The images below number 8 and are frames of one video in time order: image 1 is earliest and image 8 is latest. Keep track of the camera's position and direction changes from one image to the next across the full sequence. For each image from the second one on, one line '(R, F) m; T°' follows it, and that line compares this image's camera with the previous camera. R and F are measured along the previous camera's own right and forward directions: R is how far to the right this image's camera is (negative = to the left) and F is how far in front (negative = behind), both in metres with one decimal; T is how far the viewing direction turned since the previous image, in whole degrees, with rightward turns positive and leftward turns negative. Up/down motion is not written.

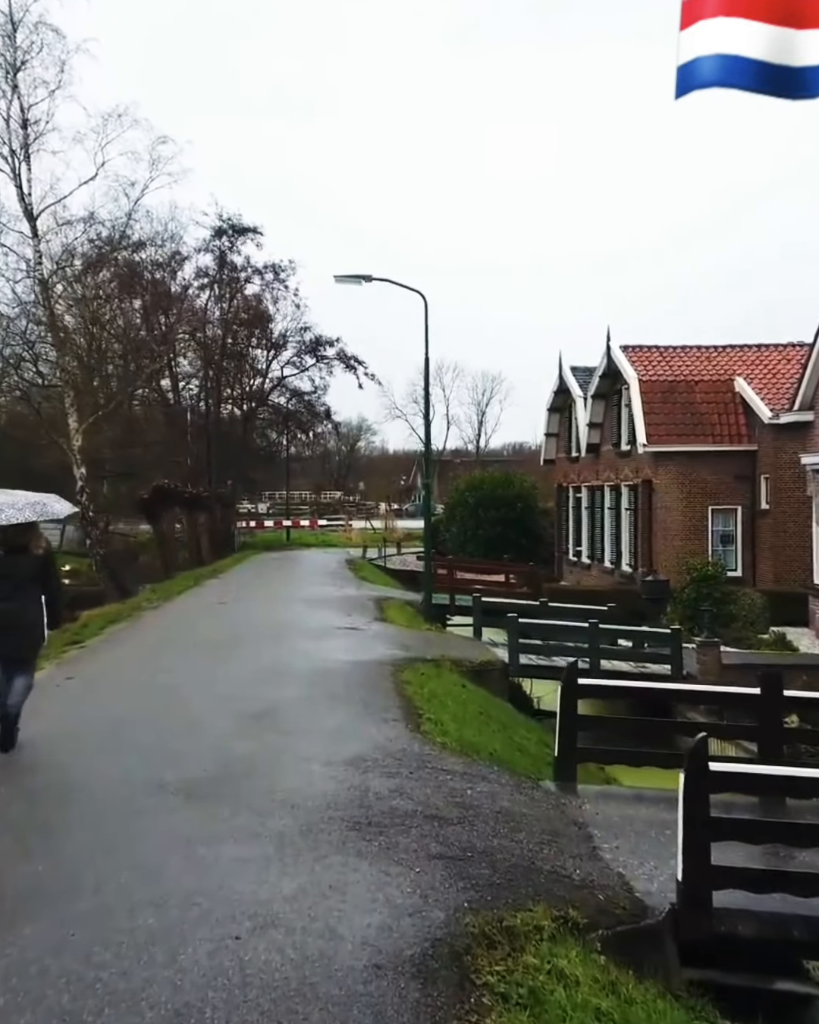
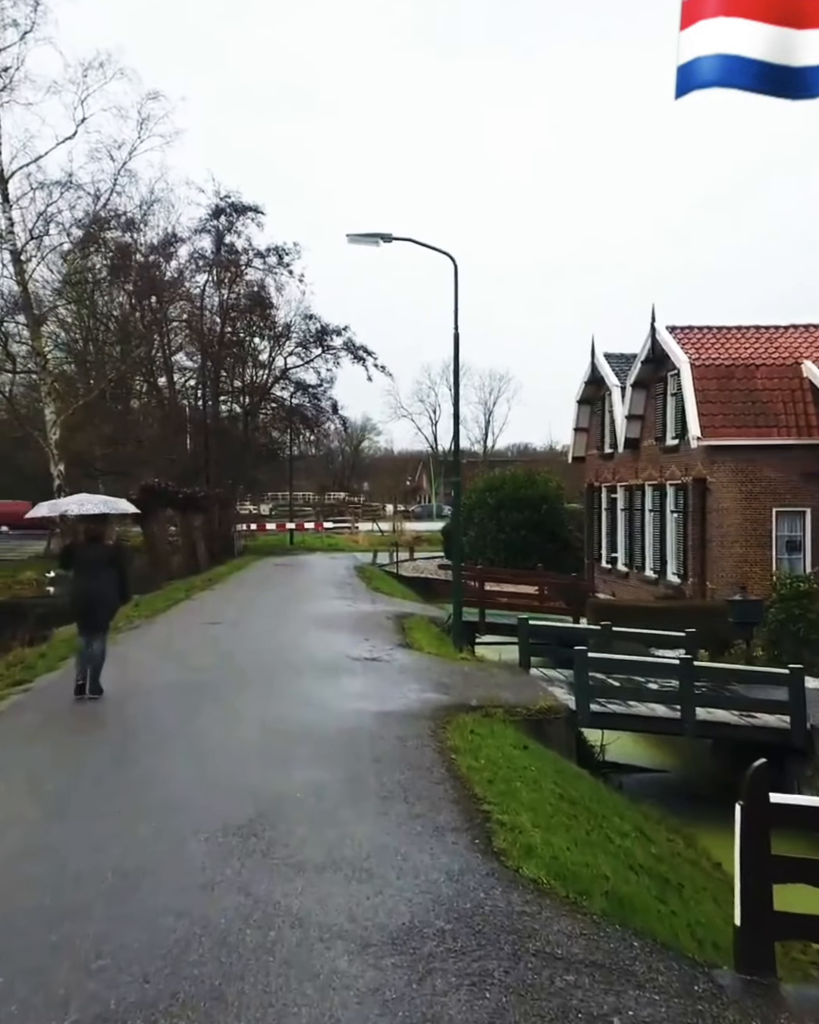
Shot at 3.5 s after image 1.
(-0.4, +2.9) m; 0°
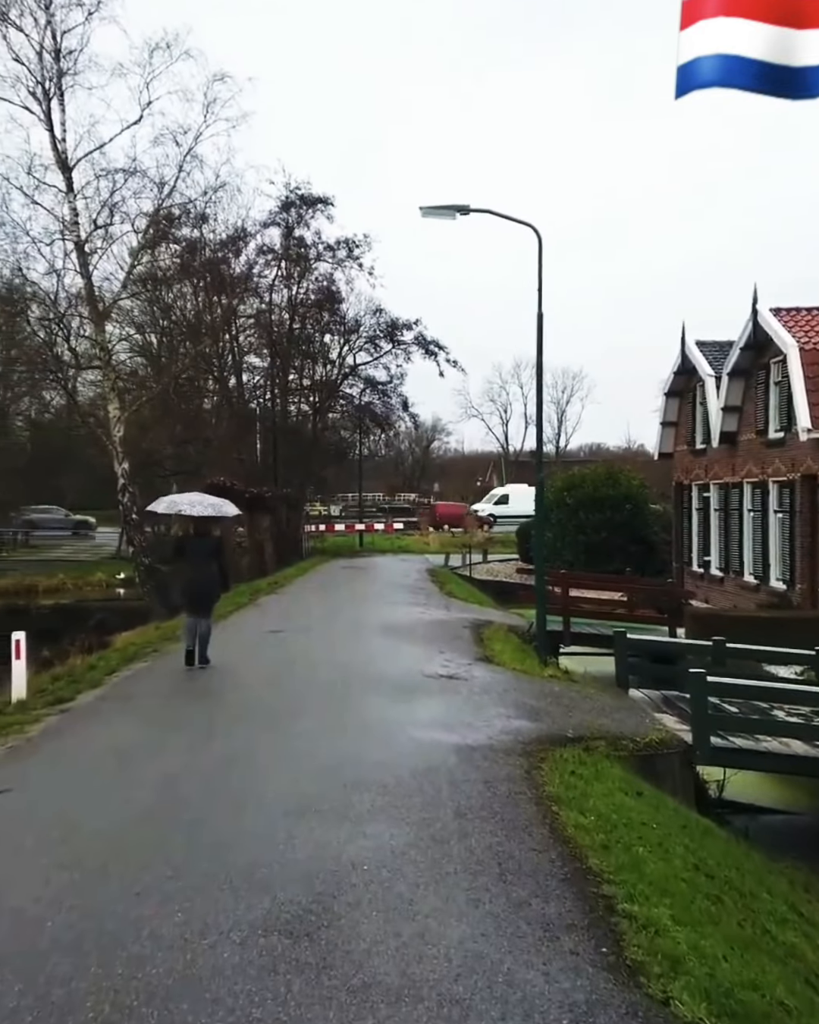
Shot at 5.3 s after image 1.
(-0.2, +1.4) m; -4°
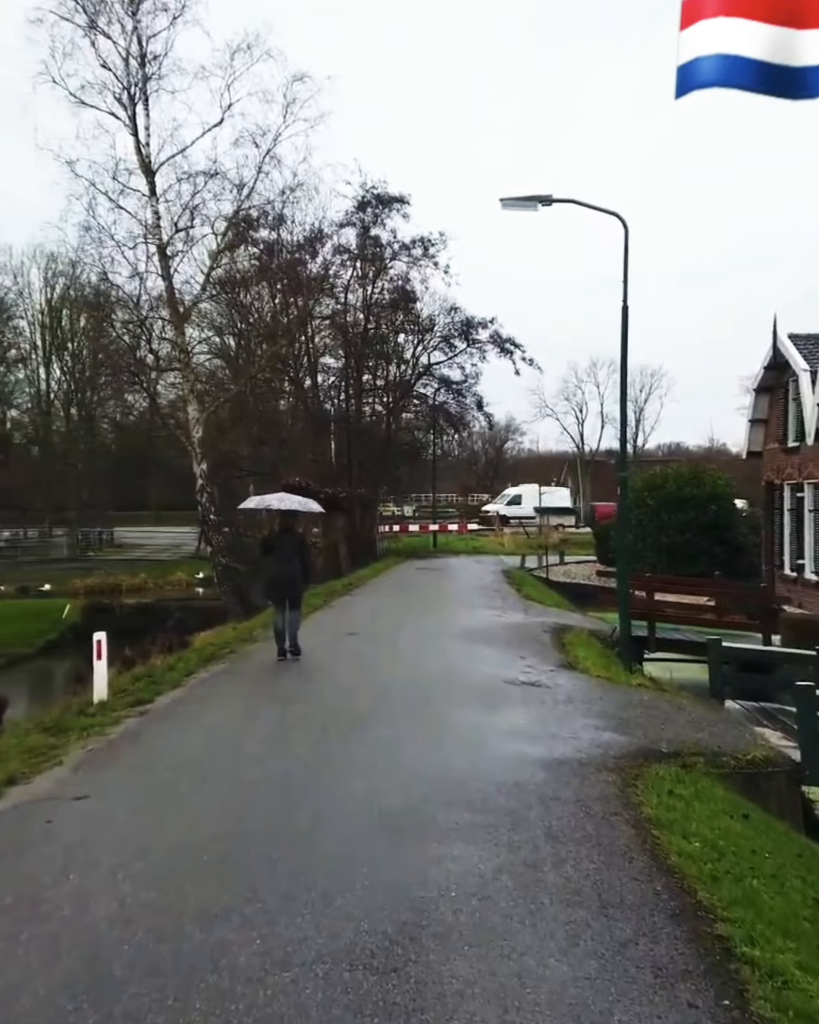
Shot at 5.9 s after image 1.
(-0.1, +0.4) m; -4°
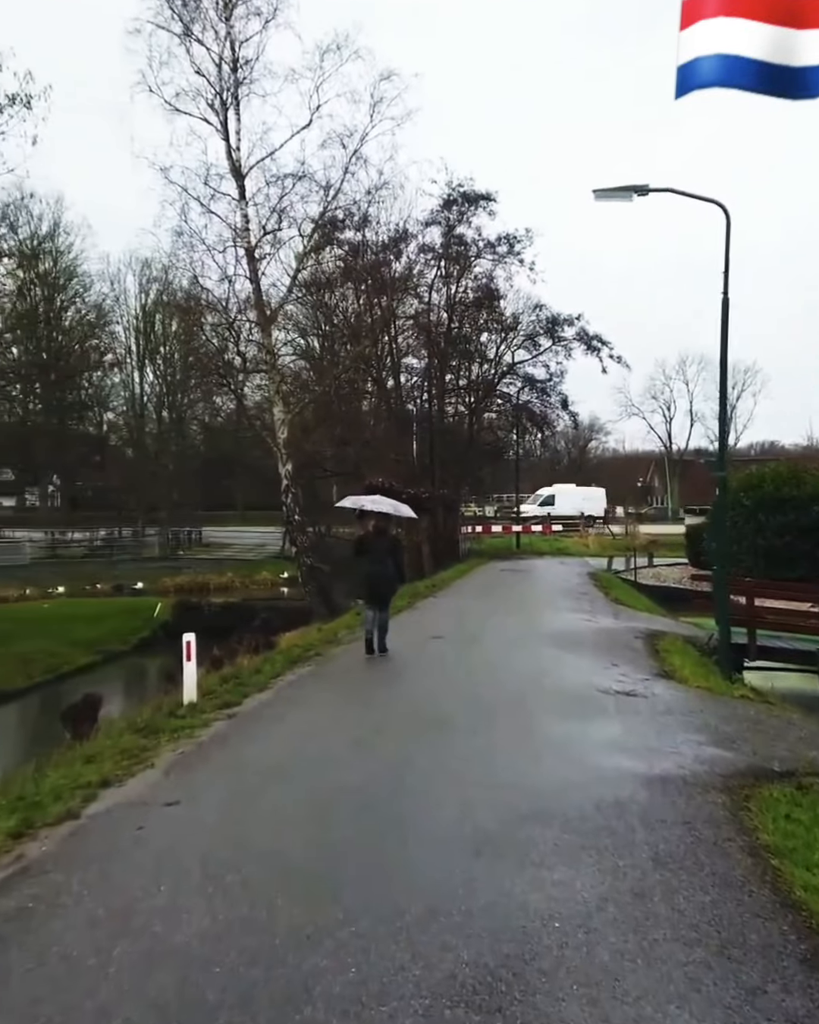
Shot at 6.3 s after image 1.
(-0.1, +0.3) m; -5°
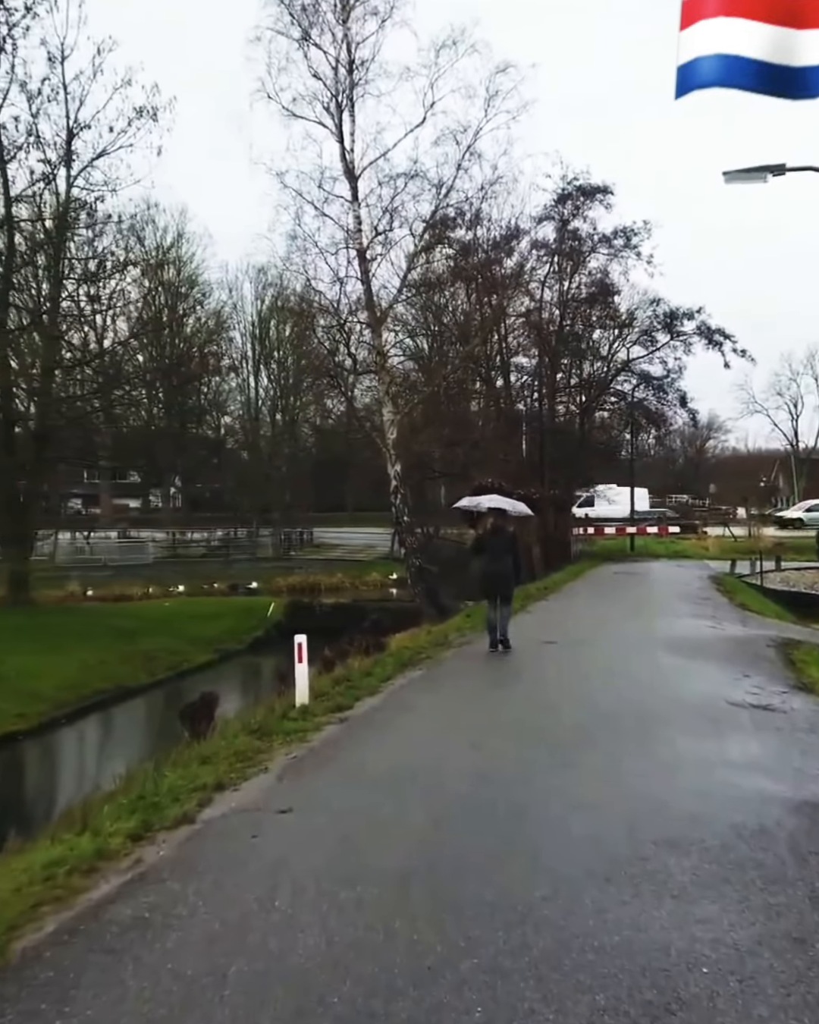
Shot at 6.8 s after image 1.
(-0.1, +0.3) m; -7°
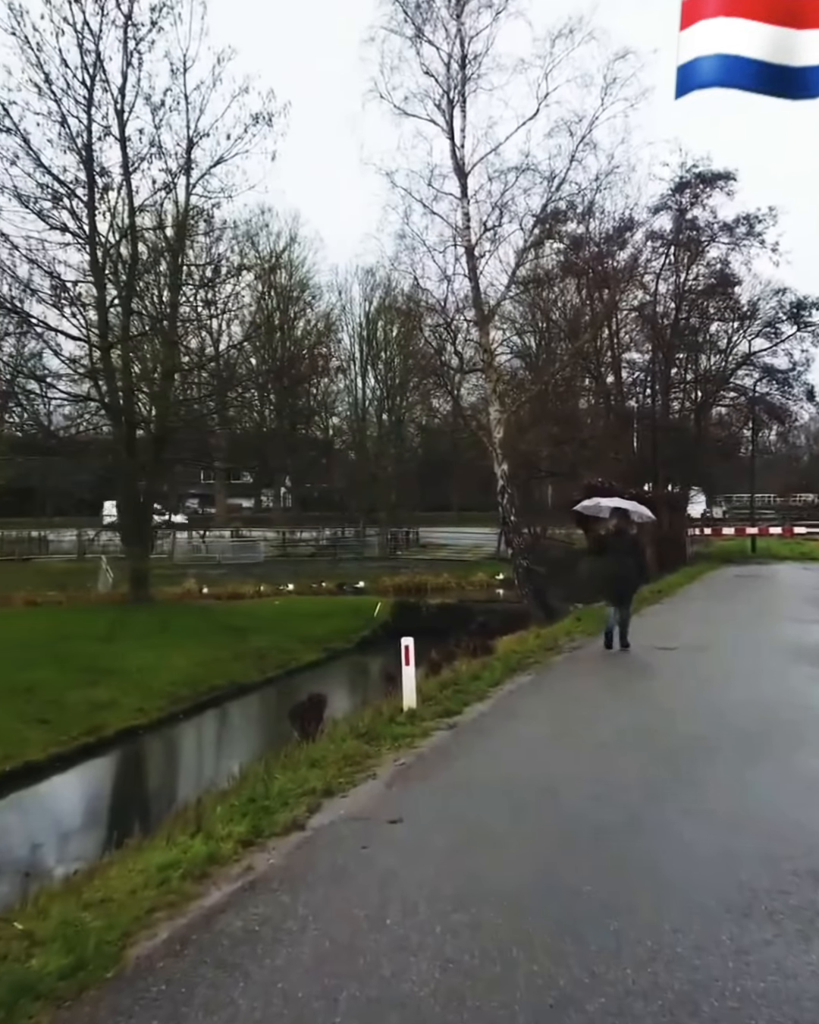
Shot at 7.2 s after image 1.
(-0.1, +0.2) m; -6°
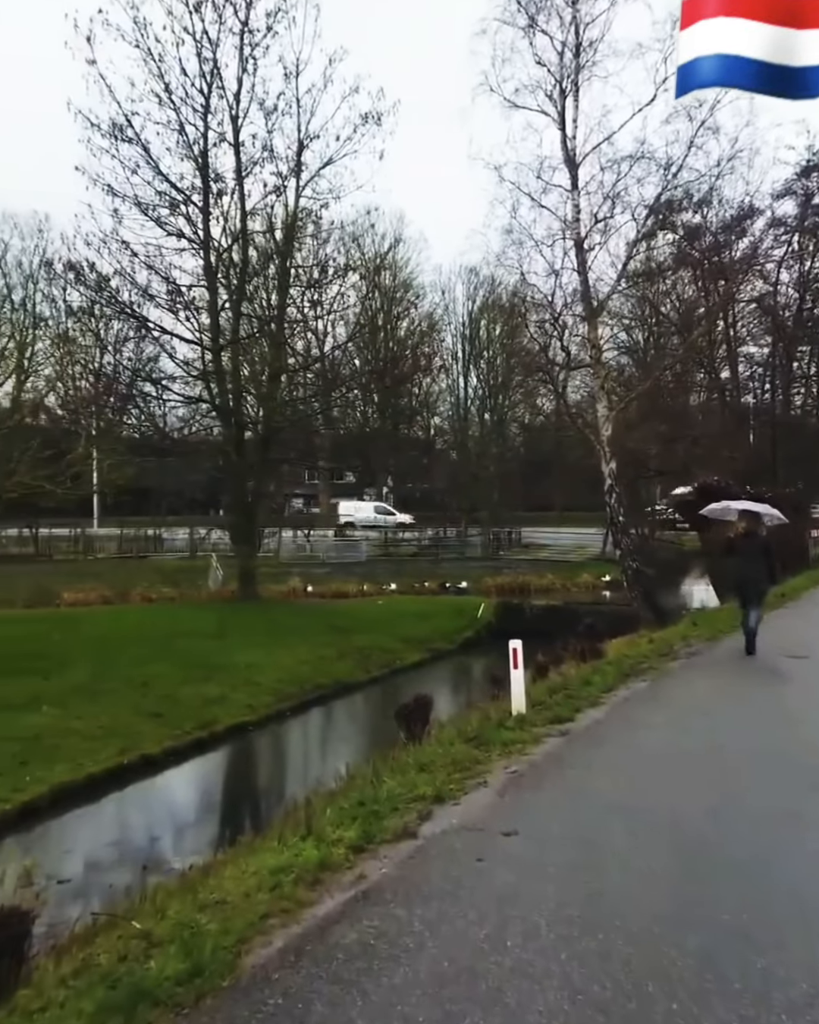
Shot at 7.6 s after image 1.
(-0.1, +0.2) m; -6°
